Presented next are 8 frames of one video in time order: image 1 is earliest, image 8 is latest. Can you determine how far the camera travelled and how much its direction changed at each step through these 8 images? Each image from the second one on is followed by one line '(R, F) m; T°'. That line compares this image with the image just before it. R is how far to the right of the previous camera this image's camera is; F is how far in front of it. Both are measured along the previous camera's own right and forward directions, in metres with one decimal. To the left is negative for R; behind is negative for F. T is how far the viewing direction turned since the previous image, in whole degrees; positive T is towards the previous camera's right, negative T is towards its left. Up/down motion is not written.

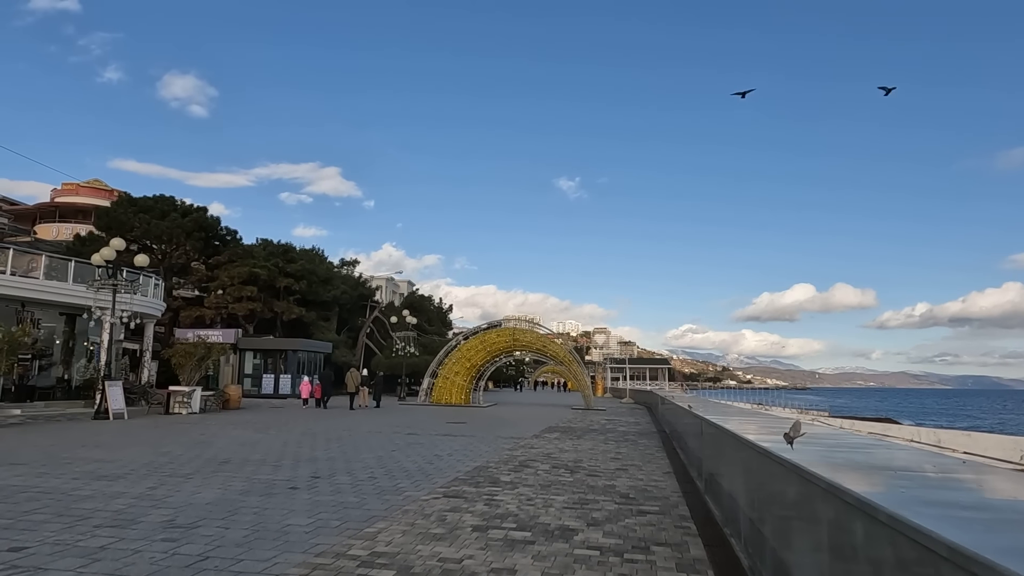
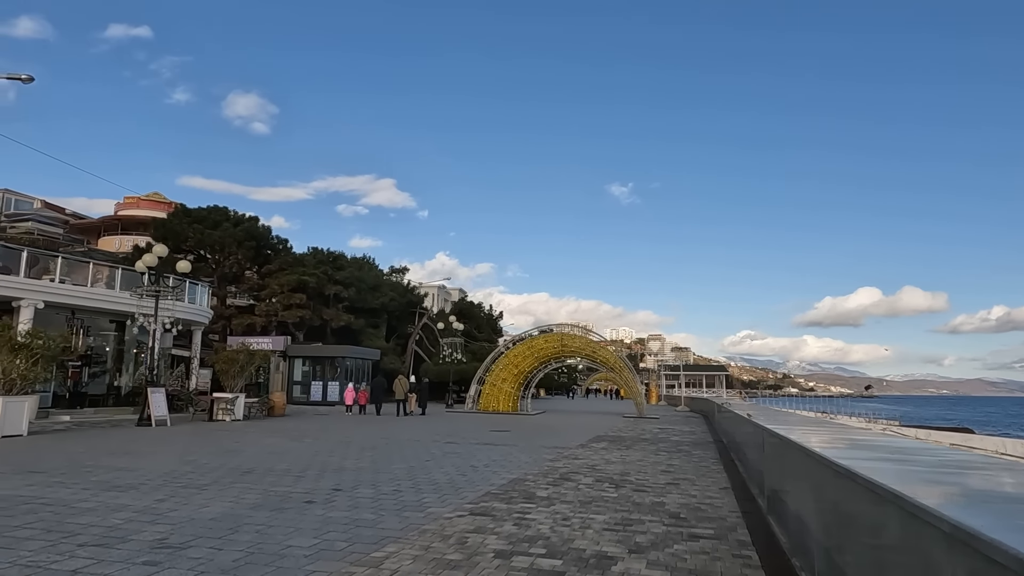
(+0.2, +0.9) m; -5°
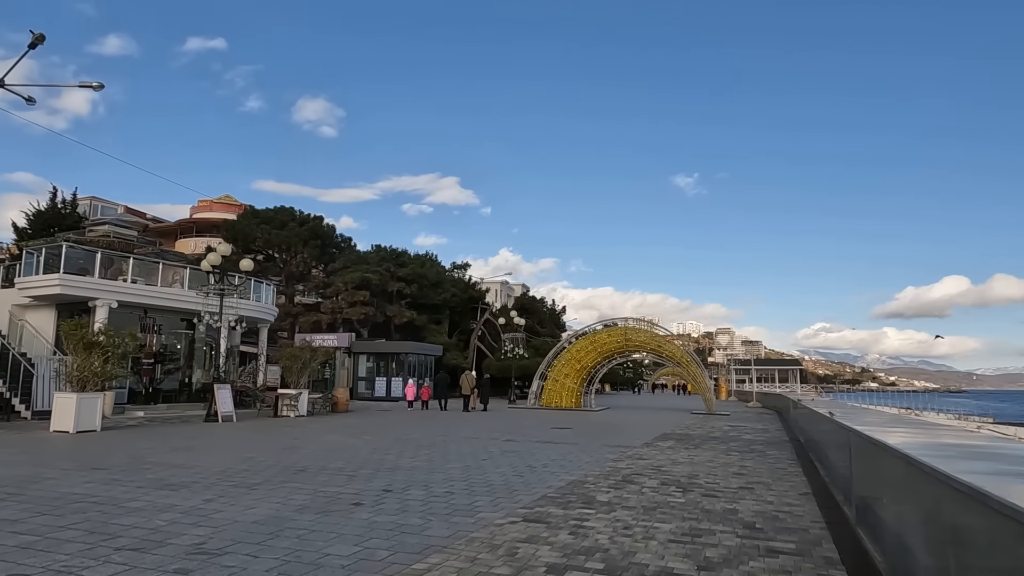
(+0.1, +0.5) m; -5°
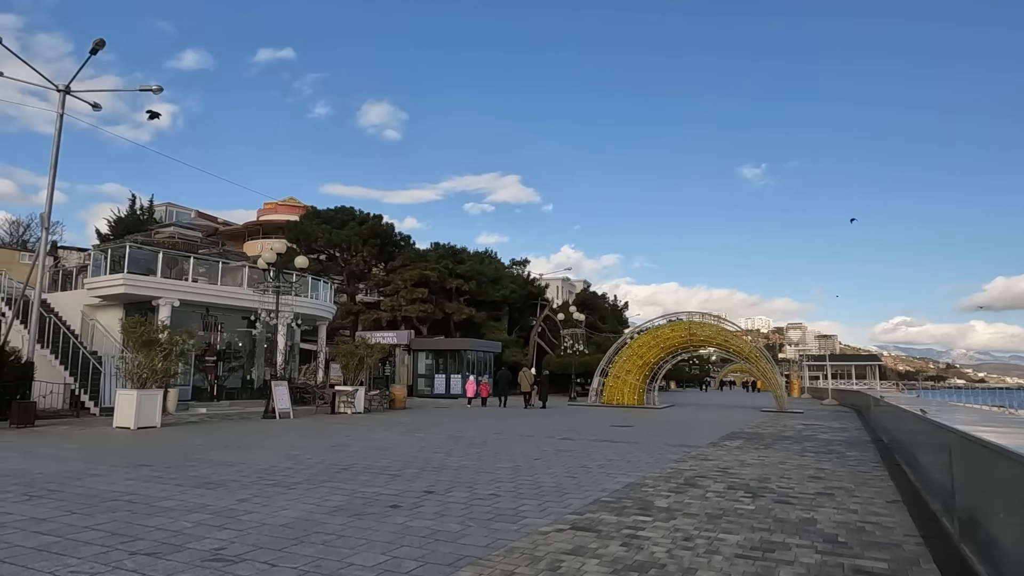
(+0.2, +0.6) m; -5°
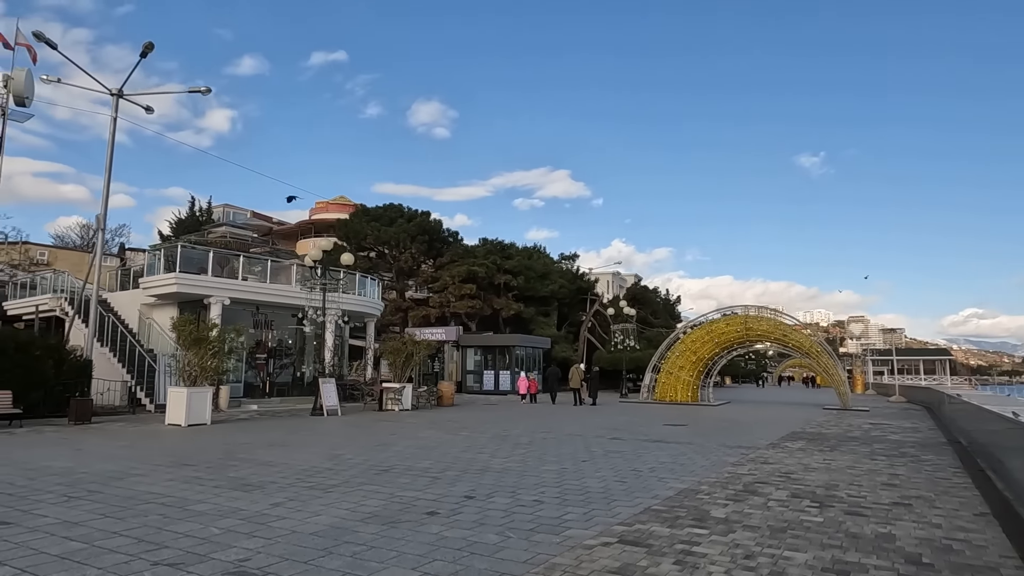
(+0.1, +0.5) m; -4°
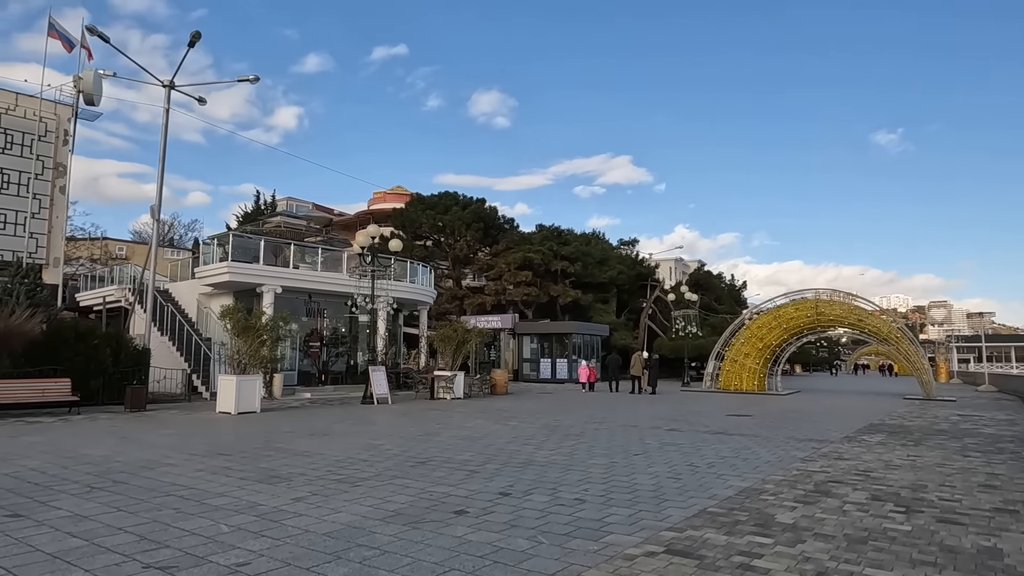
(+0.3, +0.7) m; -5°
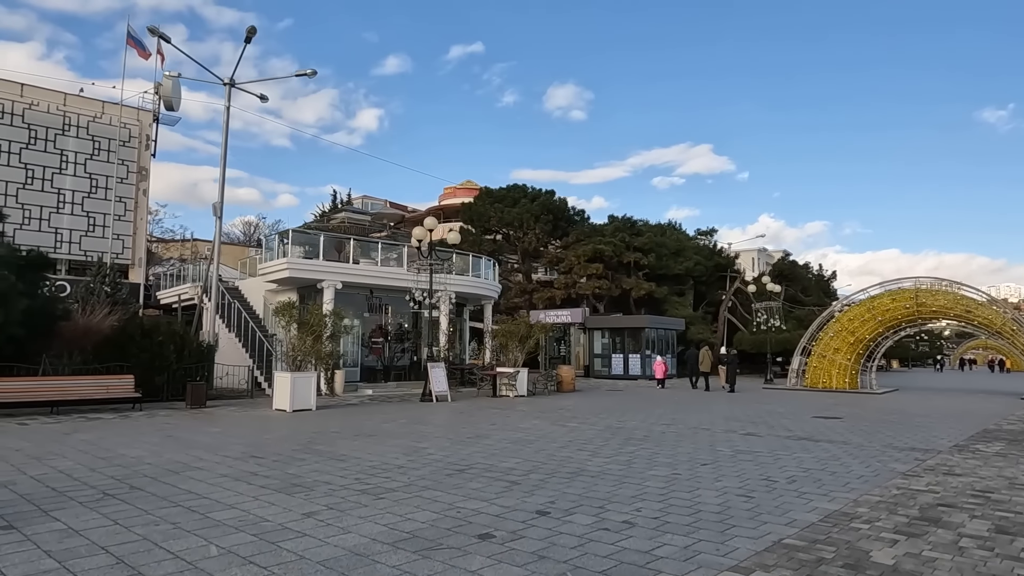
(+0.4, +0.9) m; -7°
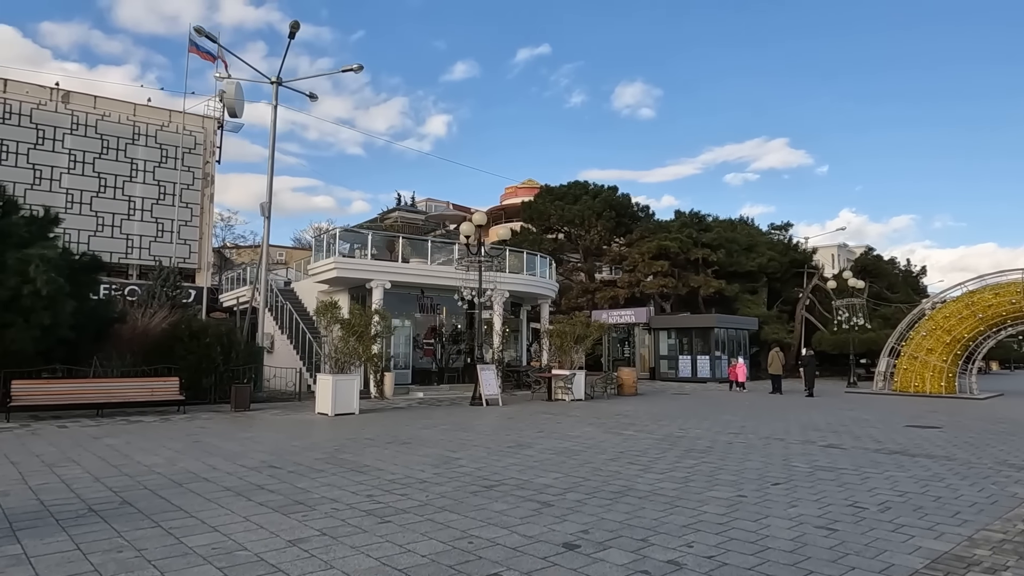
(+0.4, +1.0) m; -6°
